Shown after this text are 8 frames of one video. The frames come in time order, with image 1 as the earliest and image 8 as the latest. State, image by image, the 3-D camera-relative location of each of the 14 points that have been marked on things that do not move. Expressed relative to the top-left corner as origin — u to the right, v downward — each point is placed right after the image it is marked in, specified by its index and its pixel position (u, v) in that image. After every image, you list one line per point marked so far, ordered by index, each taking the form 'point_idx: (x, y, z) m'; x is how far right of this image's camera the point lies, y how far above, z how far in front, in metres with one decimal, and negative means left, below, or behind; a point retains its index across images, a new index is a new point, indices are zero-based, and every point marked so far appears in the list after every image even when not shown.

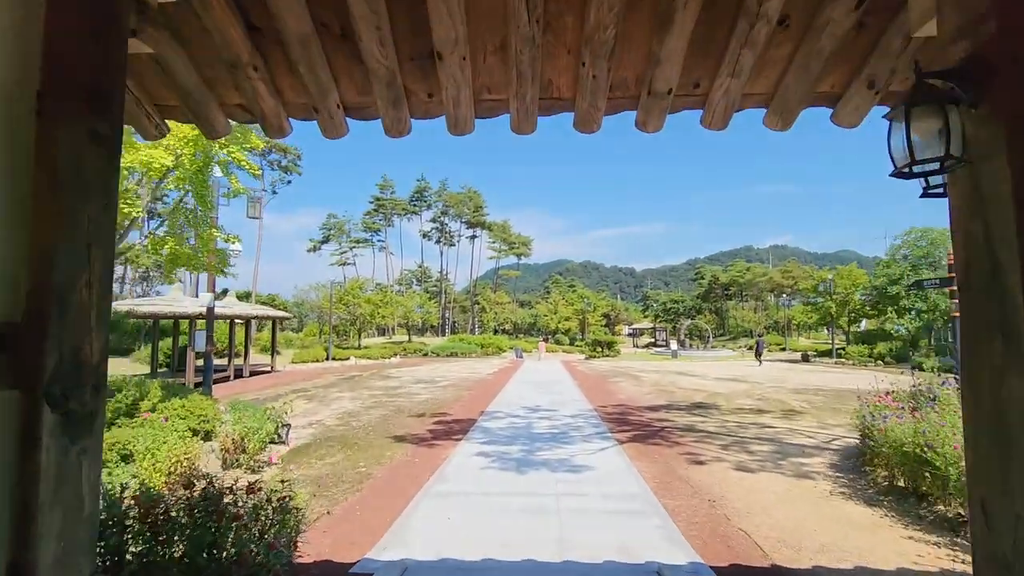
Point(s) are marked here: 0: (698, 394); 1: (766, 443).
0: (+5.5, -3.1, +15.3) m
1: (+4.0, -2.5, +8.2) m
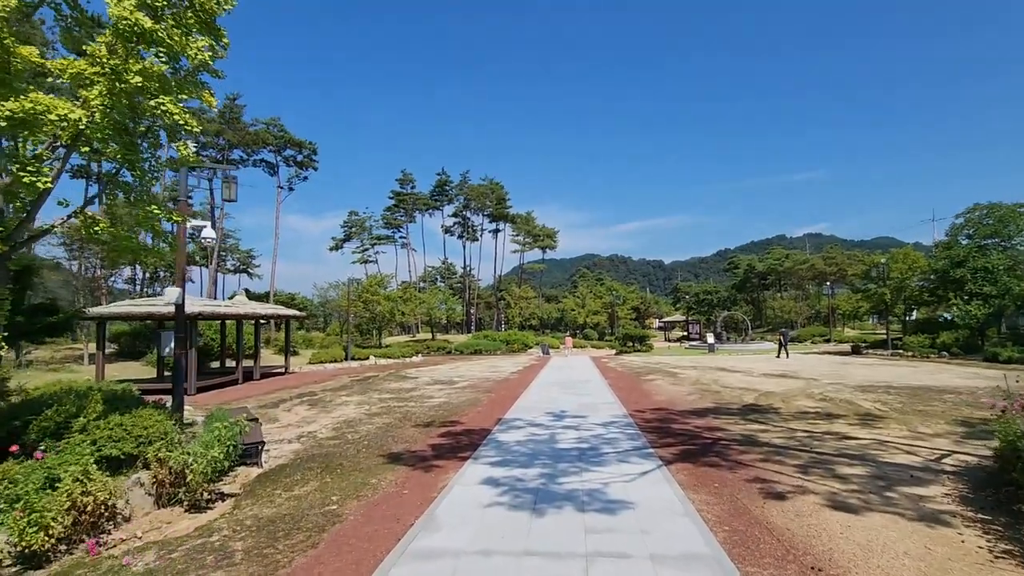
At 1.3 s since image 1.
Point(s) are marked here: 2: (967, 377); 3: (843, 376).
0: (+6.1, -2.7, +13.4) m
1: (+4.2, -2.2, +6.4) m
2: (+13.9, -2.7, +15.9) m
3: (+10.8, -2.9, +17.1) m
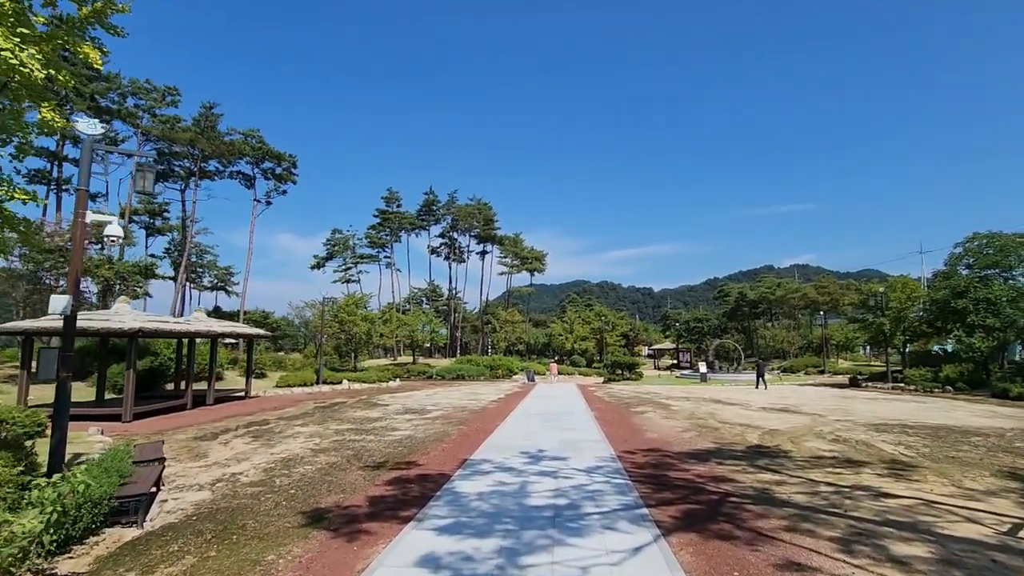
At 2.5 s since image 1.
0: (+5.4, -3.3, +11.9) m
1: (+3.8, -2.4, +4.9) m
2: (+13.3, -3.6, +14.6) m
3: (+10.1, -3.7, +15.6) m
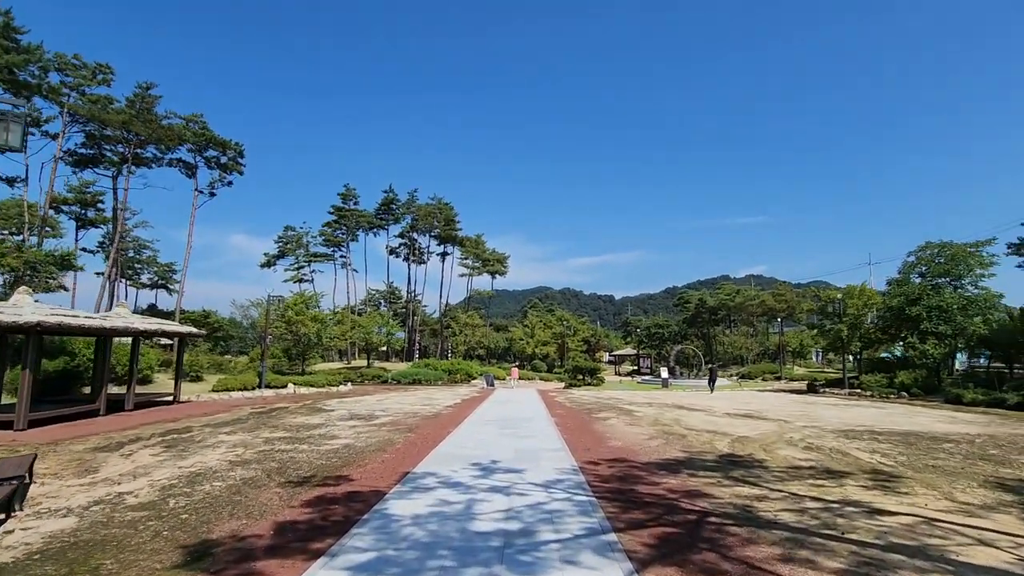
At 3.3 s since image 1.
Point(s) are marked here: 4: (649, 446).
0: (+4.4, -3.3, +11.2) m
1: (+3.3, -2.2, +4.1) m
2: (+12.0, -3.7, +14.4) m
3: (+8.8, -3.8, +15.2) m
4: (+2.7, -3.1, +10.3) m
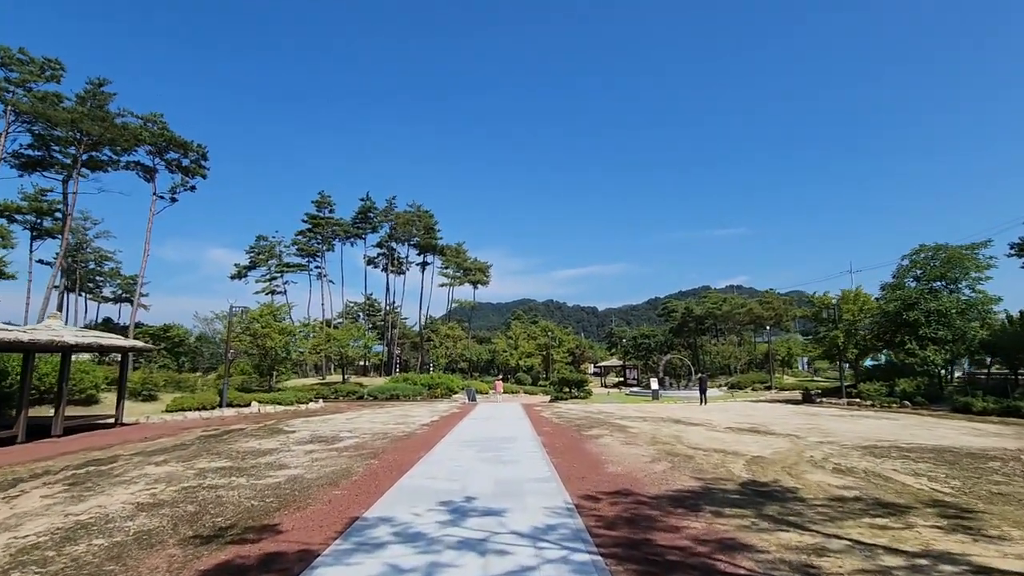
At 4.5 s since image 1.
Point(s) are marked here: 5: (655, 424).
0: (+4.1, -3.2, +9.7) m
1: (+3.1, -2.0, +2.6) m
2: (+11.6, -3.7, +13.1) m
3: (+8.3, -3.8, +13.8) m
4: (+2.4, -3.1, +8.7) m
5: (+4.6, -4.3, +16.6) m
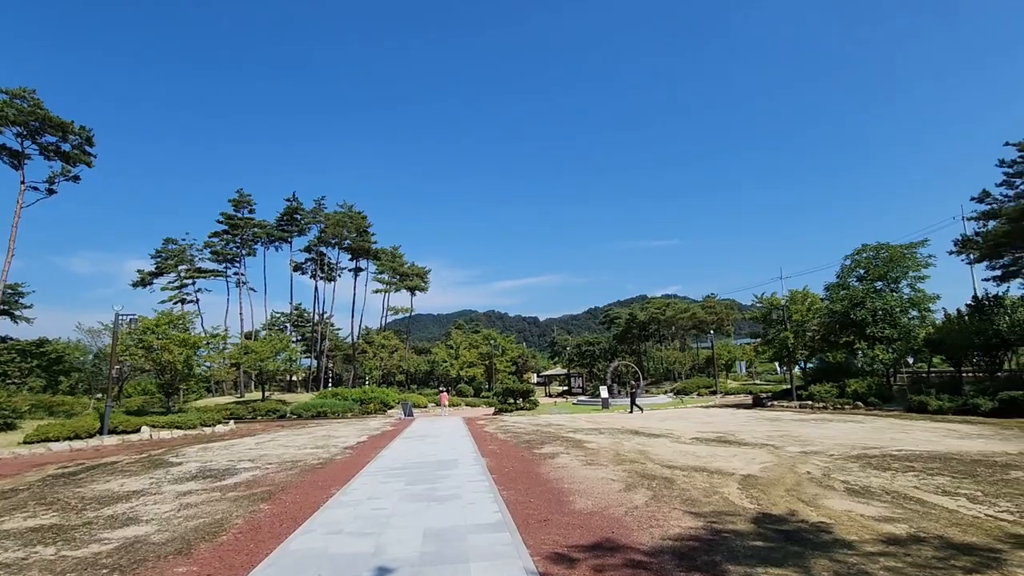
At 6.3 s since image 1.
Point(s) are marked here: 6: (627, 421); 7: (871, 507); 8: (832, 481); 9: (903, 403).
0: (+3.2, -3.0, +7.9) m
1: (+3.0, -1.6, +0.7) m
2: (+10.2, -3.4, +12.1) m
3: (+6.9, -3.6, +12.5) m
4: (+1.6, -2.8, +6.7) m
5: (+2.9, -4.2, +14.8) m
6: (+4.4, -5.1, +19.9) m
7: (+4.3, -2.6, +6.3) m
8: (+4.9, -2.9, +8.0) m
9: (+15.0, -4.4, +20.0) m
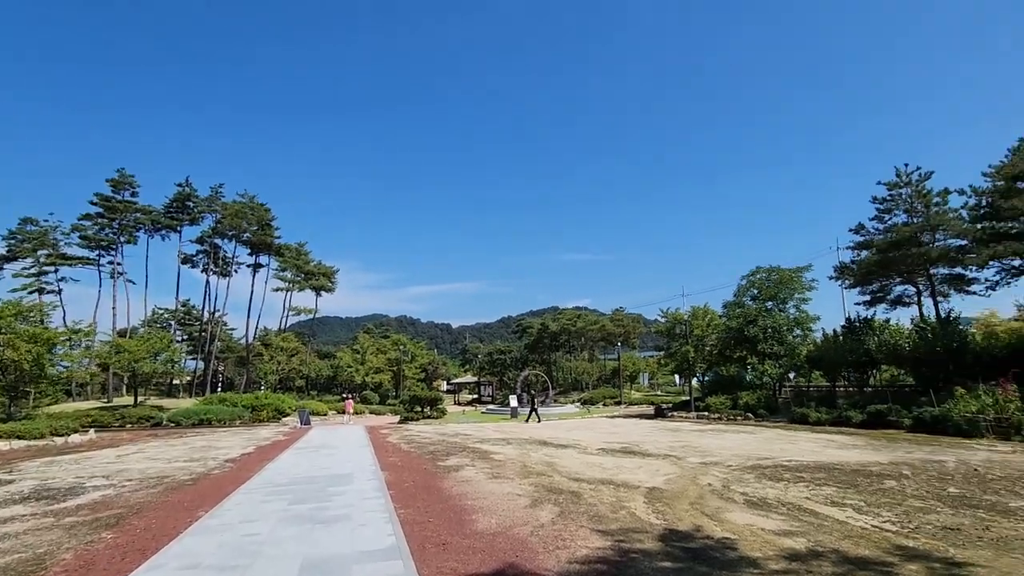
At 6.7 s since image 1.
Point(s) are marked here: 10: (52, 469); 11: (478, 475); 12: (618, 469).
0: (+1.7, -3.1, +7.7) m
1: (+2.8, -1.7, +0.6) m
2: (+8.0, -3.9, +13.0) m
3: (+4.7, -4.0, +12.8) m
4: (+0.3, -2.9, +6.3) m
5: (+0.2, -4.4, +14.5) m
6: (+0.9, -5.4, +19.7) m
7: (+3.1, -2.8, +6.4) m
8: (+3.4, -3.1, +8.1) m
9: (+11.3, -5.2, +21.5) m
10: (-11.3, -4.5, +13.0) m
11: (-0.6, -3.7, +10.3) m
12: (+2.1, -3.6, +10.5) m
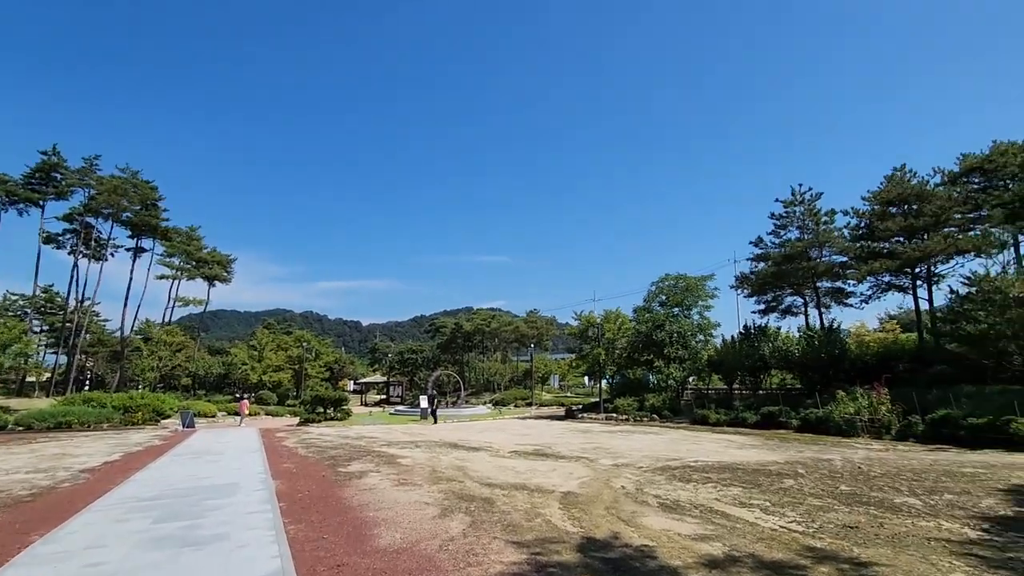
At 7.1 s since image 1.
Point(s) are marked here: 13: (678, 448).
0: (+0.4, -3.0, +7.4) m
1: (+2.7, -1.7, +0.5) m
2: (+5.7, -4.1, +13.6) m
3: (+2.5, -4.0, +12.9) m
4: (-0.7, -2.7, +5.7) m
5: (-2.2, -4.3, +13.8) m
6: (-2.4, -5.3, +19.0) m
7: (+2.1, -2.8, +6.3) m
8: (+2.0, -3.1, +8.0) m
9: (+7.6, -5.5, +22.5) m
10: (-13.4, -3.9, +10.5) m
11: (-2.3, -3.5, +9.5) m
12: (+0.4, -3.6, +10.2) m
13: (+4.3, -4.1, +13.6) m
